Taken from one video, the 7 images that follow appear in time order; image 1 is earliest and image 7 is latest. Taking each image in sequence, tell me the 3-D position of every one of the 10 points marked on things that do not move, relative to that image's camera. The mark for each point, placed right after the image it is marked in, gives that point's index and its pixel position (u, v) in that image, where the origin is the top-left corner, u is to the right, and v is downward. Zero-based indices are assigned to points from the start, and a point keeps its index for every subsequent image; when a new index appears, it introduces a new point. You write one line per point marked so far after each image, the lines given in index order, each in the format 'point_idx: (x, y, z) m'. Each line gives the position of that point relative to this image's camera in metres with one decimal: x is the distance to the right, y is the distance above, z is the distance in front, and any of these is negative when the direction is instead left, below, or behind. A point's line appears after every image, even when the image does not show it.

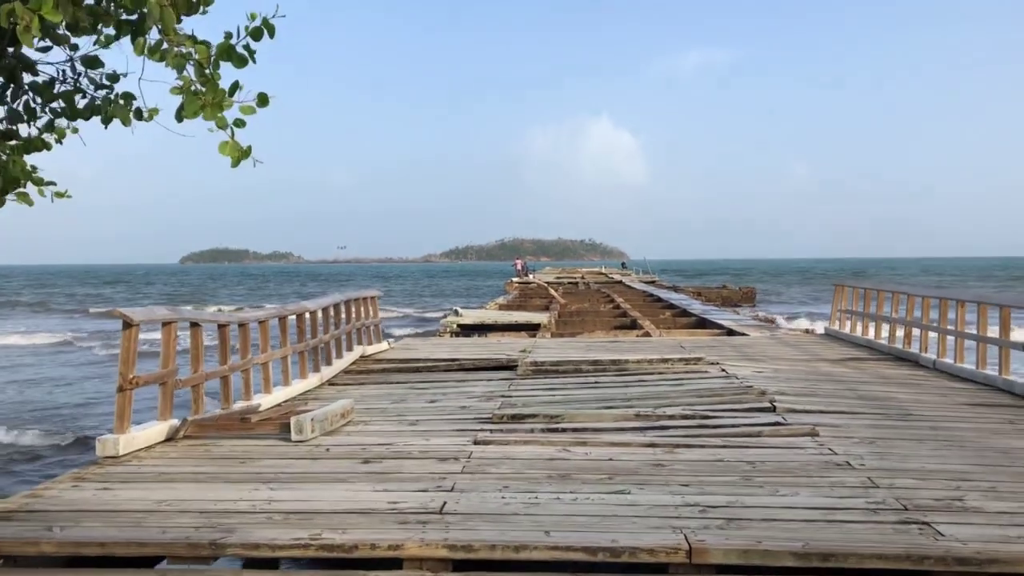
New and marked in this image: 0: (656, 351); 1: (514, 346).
0: (+1.6, -0.7, +8.8) m
1: (0.0, -0.7, +9.4) m
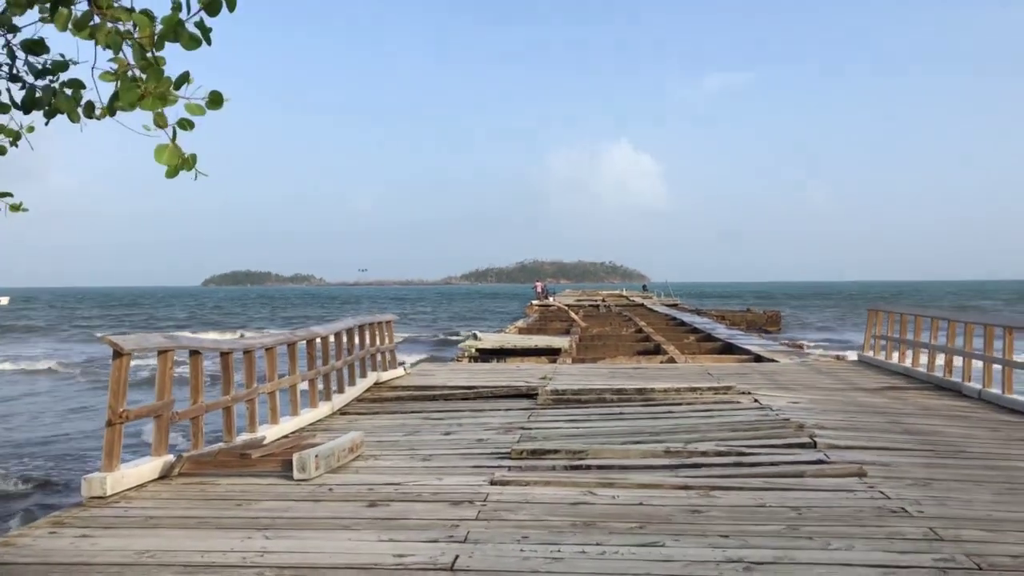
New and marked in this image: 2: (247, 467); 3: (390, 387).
0: (+1.8, -1.0, +8.4) m
1: (+0.3, -1.0, +9.1) m
2: (-1.3, -0.9, +3.9) m
3: (-1.2, -1.0, +7.8) m
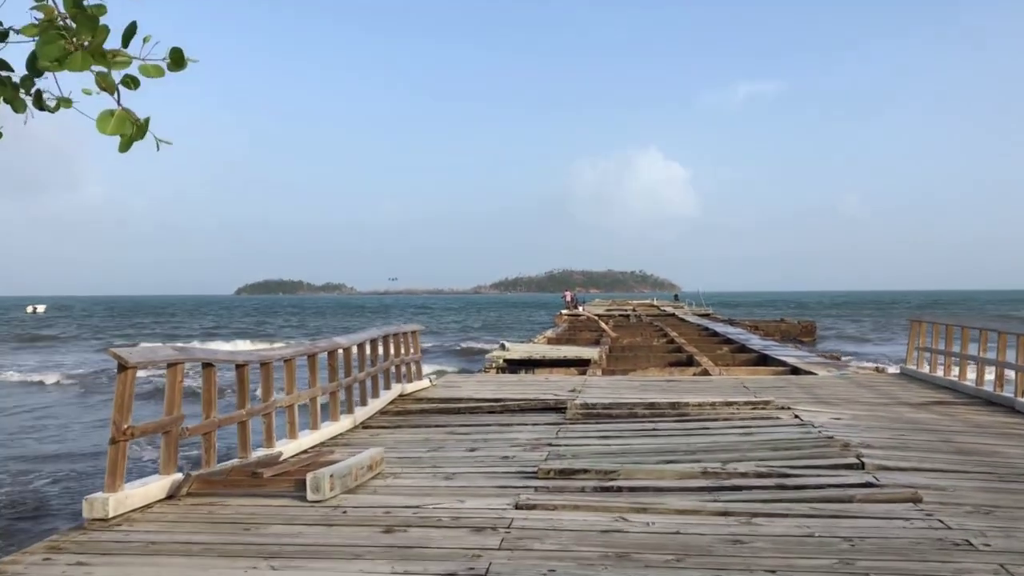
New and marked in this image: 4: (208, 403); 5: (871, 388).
0: (+2.1, -1.1, +8.1) m
1: (+0.6, -1.1, +8.8) m
2: (-1.2, -0.9, +3.7) m
3: (-0.9, -1.1, +7.6) m
4: (-1.6, -0.6, +4.1) m
5: (+3.9, -1.1, +8.7) m
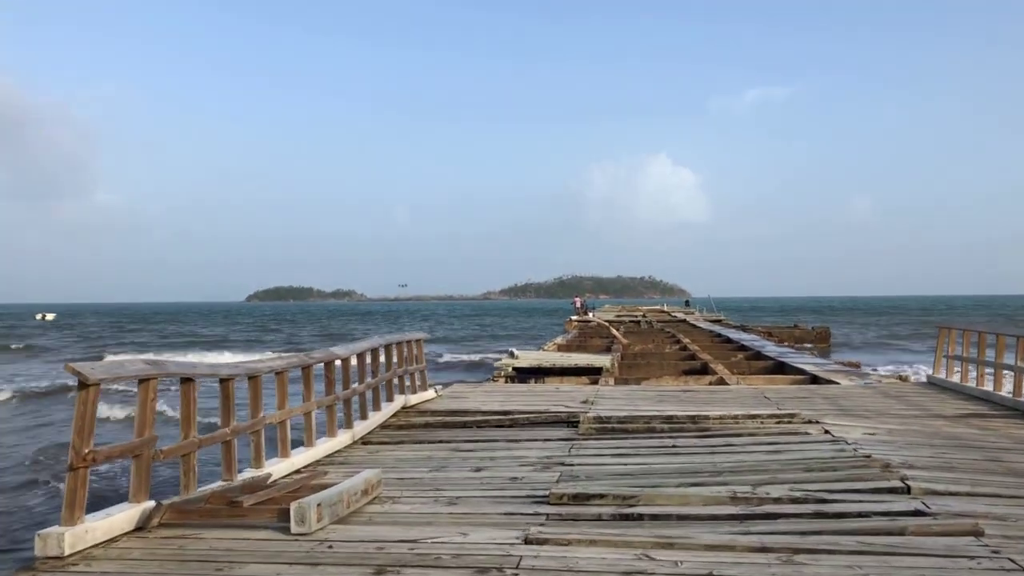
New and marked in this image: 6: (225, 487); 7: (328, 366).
0: (+2.2, -1.1, +7.7) m
1: (+0.7, -1.1, +8.4) m
2: (-1.1, -0.9, +3.3) m
3: (-0.8, -1.1, +7.2) m
4: (-1.5, -0.6, +3.7) m
5: (+4.0, -1.2, +8.2) m
6: (-1.4, -1.0, +3.8) m
7: (-1.3, -0.5, +5.6) m
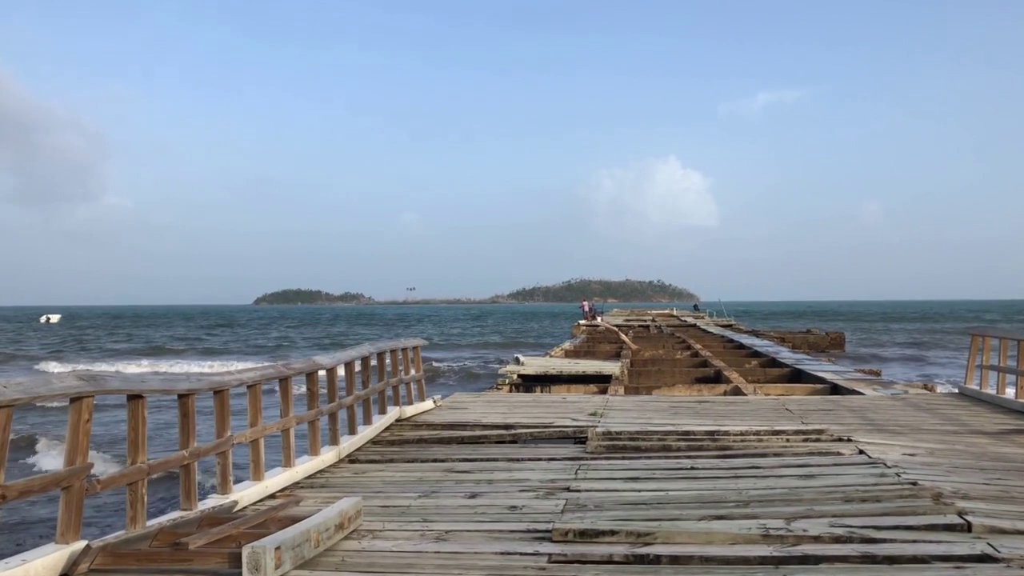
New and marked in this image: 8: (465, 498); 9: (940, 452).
0: (+2.2, -1.2, +7.1) m
1: (+0.7, -1.2, +7.9) m
2: (-1.2, -1.0, +2.8) m
3: (-0.8, -1.1, +6.7) m
4: (-1.5, -0.6, +3.2) m
5: (+4.1, -1.2, +7.7) m
6: (-1.4, -1.0, +3.3) m
7: (-1.3, -0.6, +5.1) m
8: (-0.2, -1.1, +4.2) m
9: (+2.9, -1.1, +5.4) m
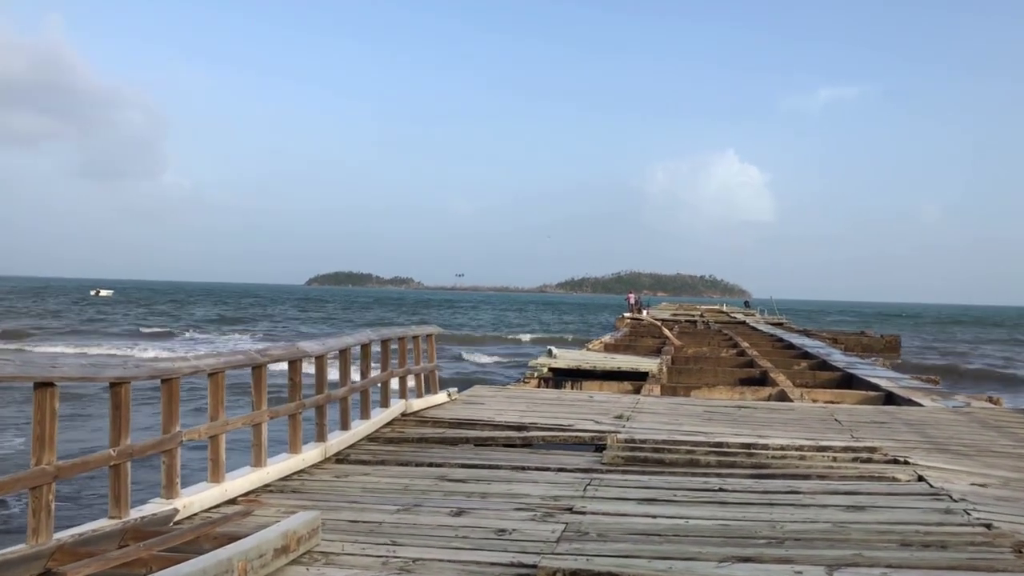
0: (+2.4, -1.1, +6.4) m
1: (+0.9, -1.1, +7.2) m
2: (-1.3, -0.9, +2.2) m
3: (-0.7, -1.0, +6.1) m
4: (-1.6, -0.5, +2.7) m
5: (+4.2, -1.2, +6.8) m
6: (-1.5, -0.9, +2.8) m
7: (-1.2, -0.4, +4.6) m
8: (-0.3, -1.0, +3.6) m
9: (+2.9, -1.1, +4.6) m
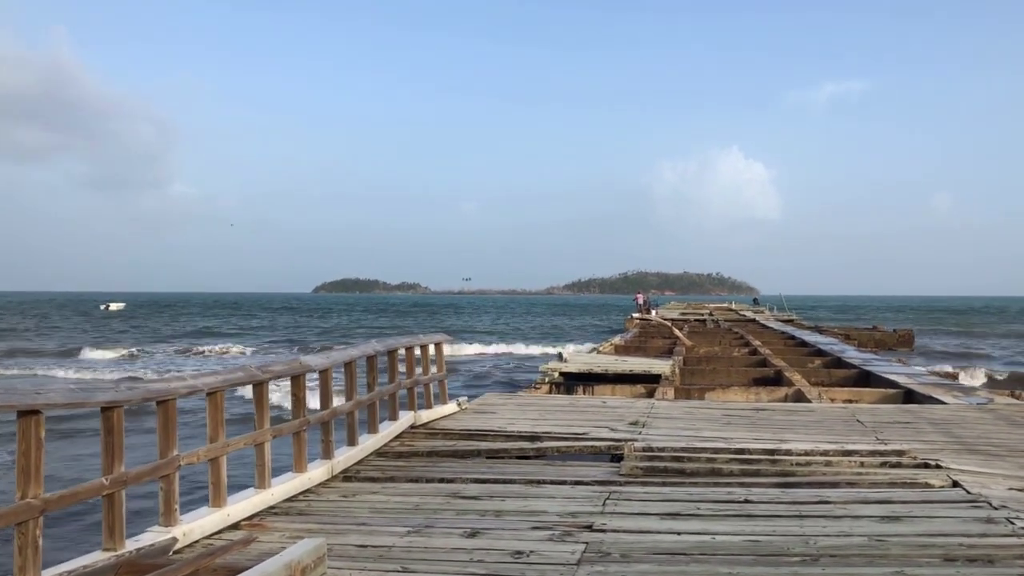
0: (+2.5, -1.1, +6.2) m
1: (+1.0, -1.1, +7.0) m
2: (-1.2, -0.9, +2.1) m
3: (-0.6, -1.1, +6.0) m
4: (-1.6, -0.6, +2.6) m
5: (+4.3, -1.2, +6.6) m
6: (-1.4, -0.9, +2.6) m
7: (-1.2, -0.5, +4.4) m
8: (-0.2, -1.1, +3.4) m
9: (+3.0, -1.1, +4.4) m
